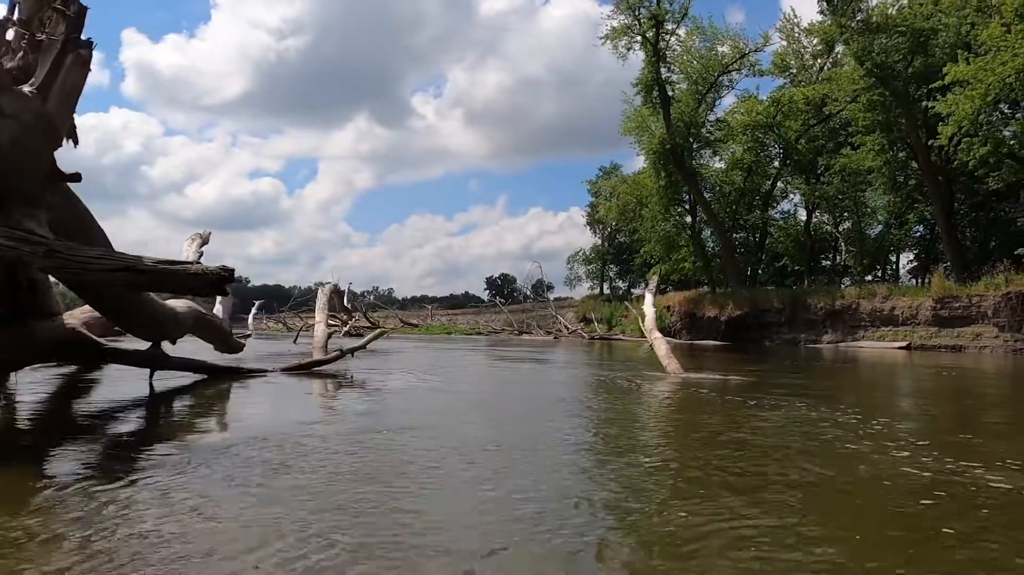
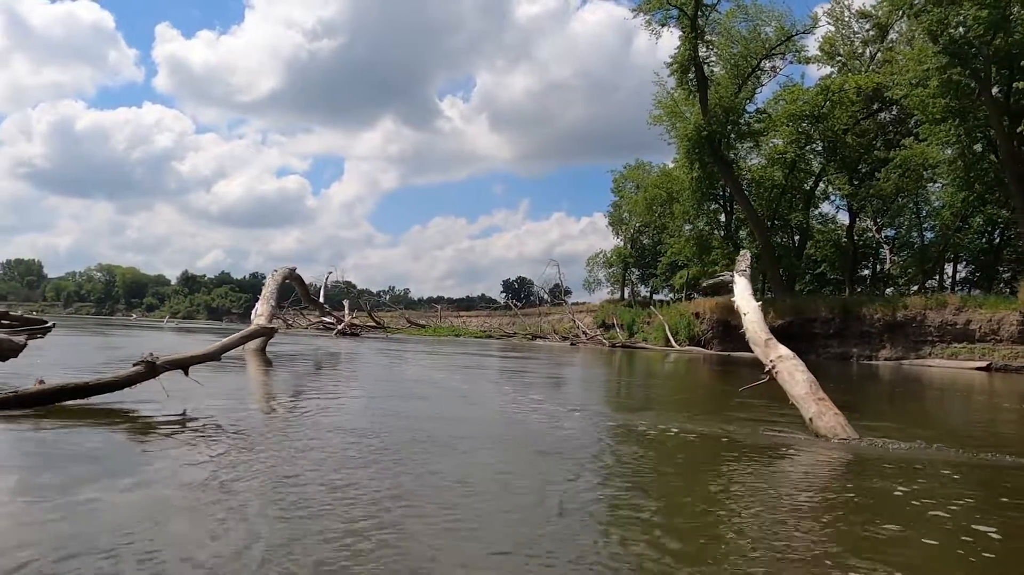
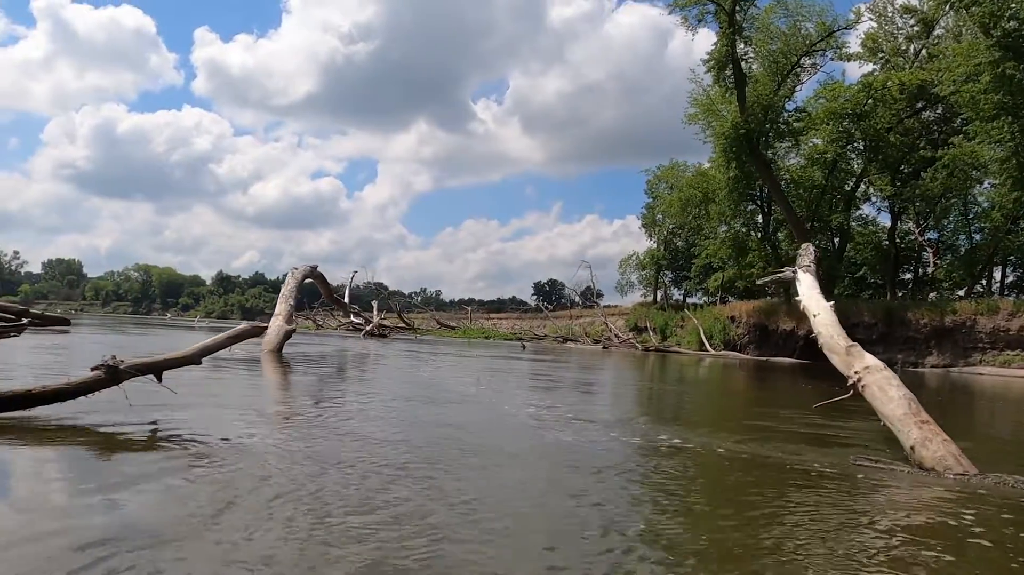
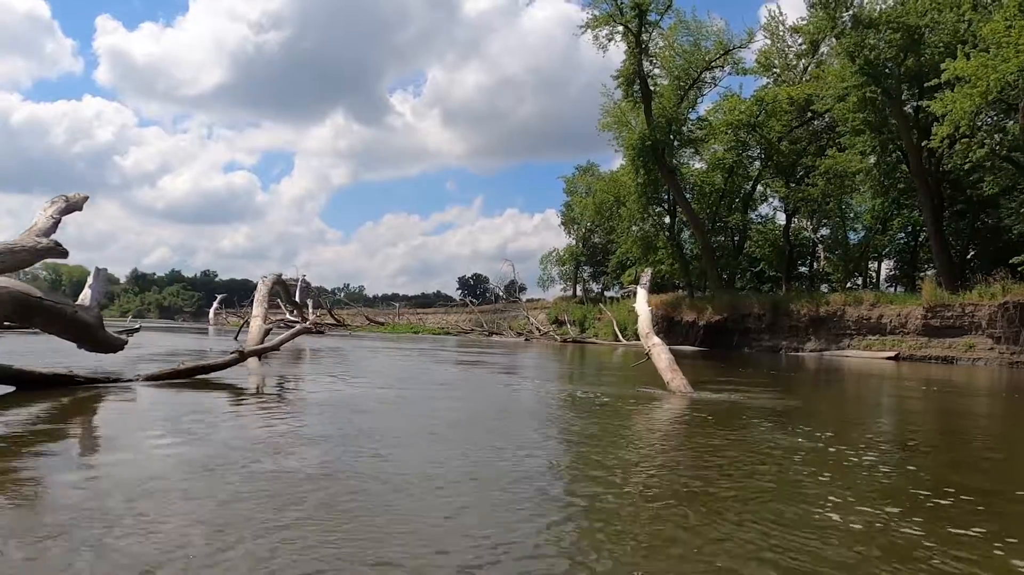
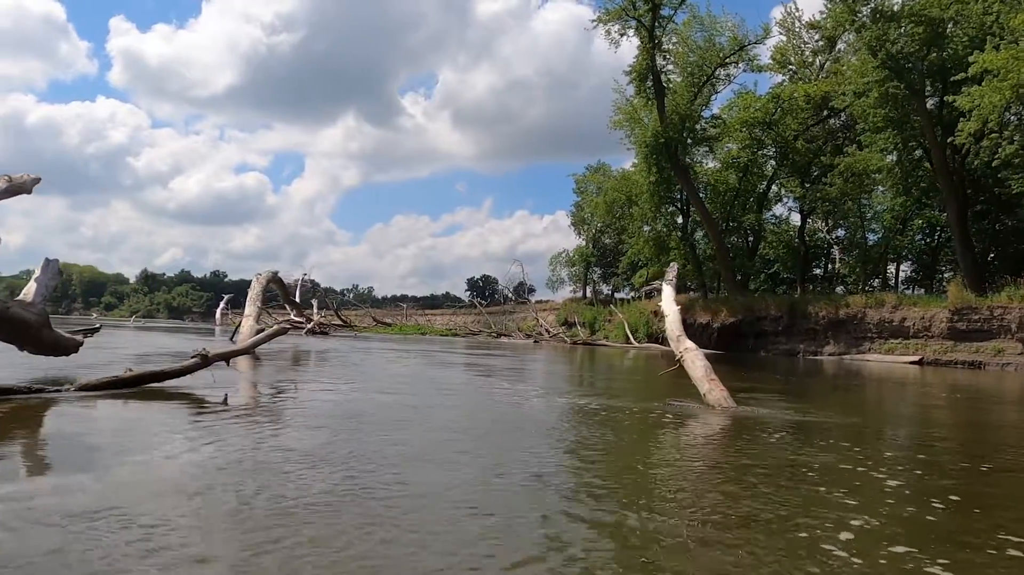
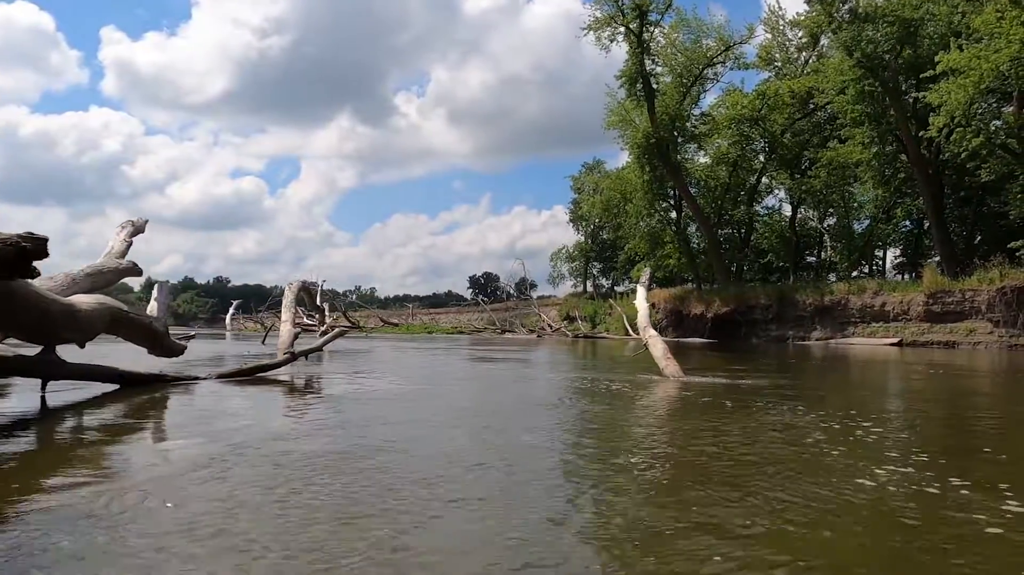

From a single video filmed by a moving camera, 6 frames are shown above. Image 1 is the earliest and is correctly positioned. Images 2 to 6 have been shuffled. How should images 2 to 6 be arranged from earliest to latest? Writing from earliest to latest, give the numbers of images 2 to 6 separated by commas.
6, 4, 5, 2, 3
